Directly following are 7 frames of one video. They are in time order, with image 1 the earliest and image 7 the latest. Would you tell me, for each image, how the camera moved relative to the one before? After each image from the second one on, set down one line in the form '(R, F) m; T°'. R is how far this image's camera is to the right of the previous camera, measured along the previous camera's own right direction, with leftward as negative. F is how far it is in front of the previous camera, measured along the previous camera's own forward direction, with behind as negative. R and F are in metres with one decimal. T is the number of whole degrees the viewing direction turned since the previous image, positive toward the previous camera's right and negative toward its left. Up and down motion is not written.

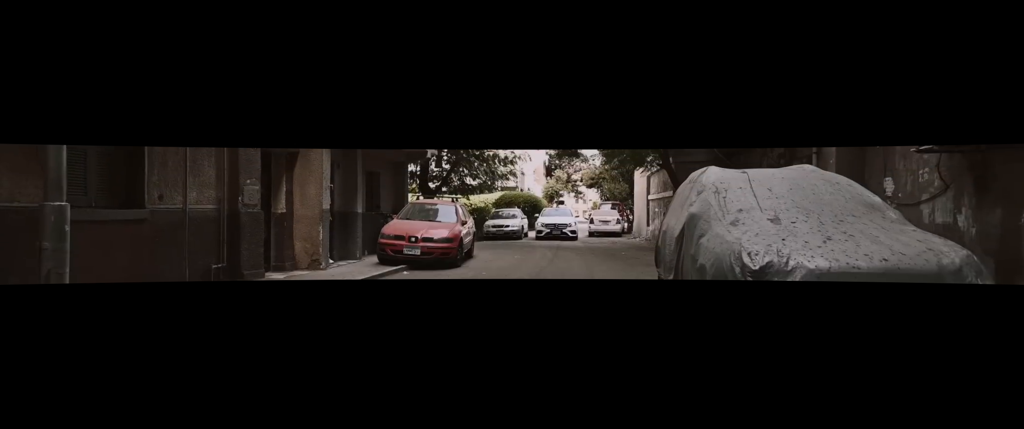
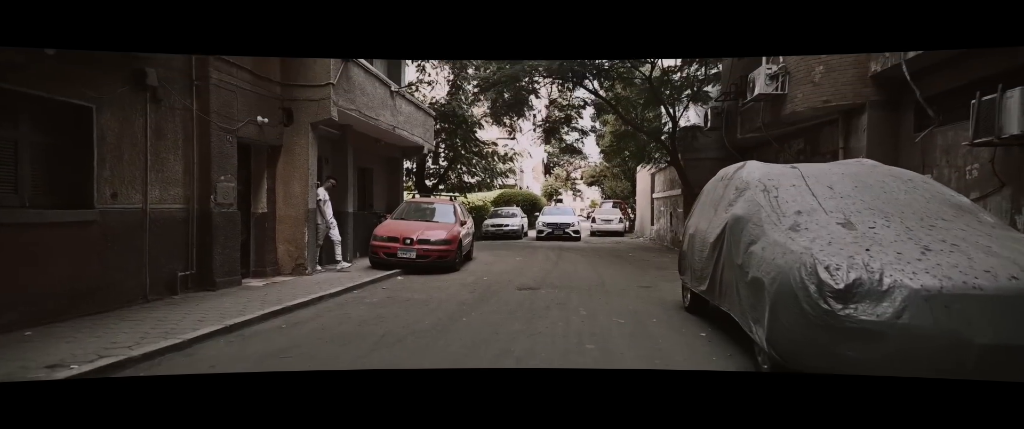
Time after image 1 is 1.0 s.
(-0.1, +1.0) m; 0°
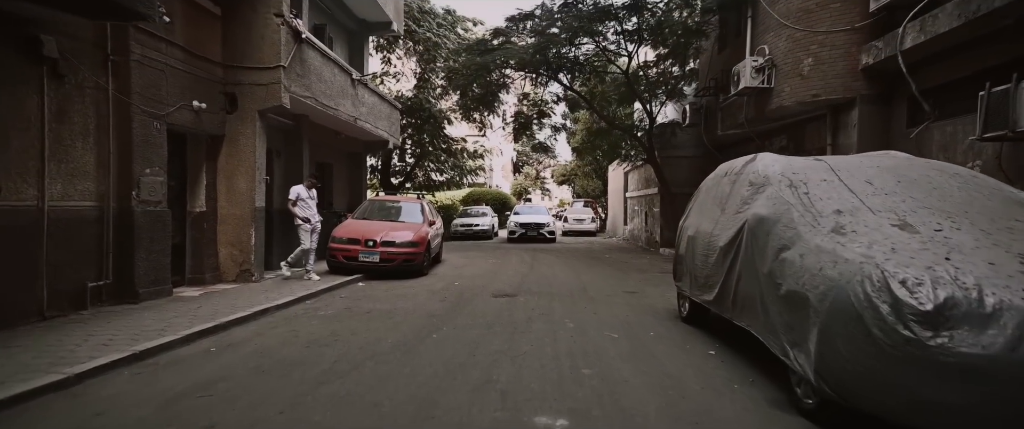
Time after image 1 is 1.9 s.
(-0.1, +1.0) m; +3°
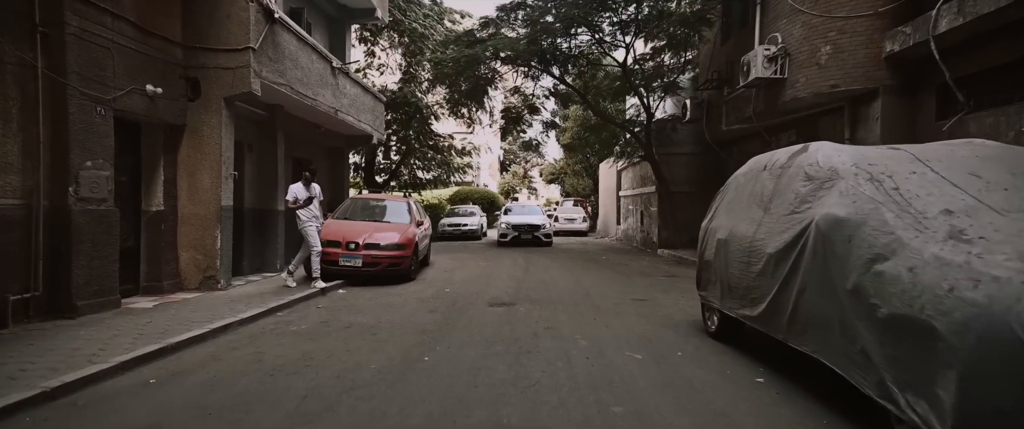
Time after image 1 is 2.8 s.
(-0.2, +0.9) m; +2°
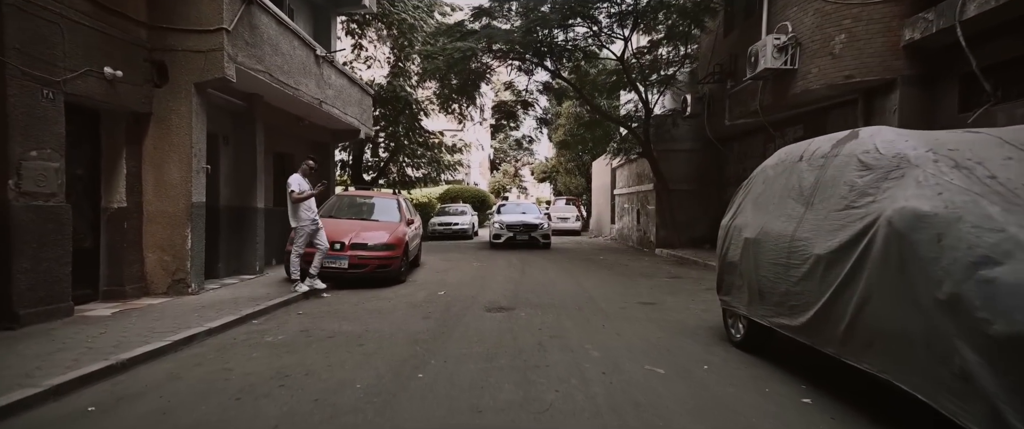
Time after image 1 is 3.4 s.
(-0.1, +0.7) m; +1°
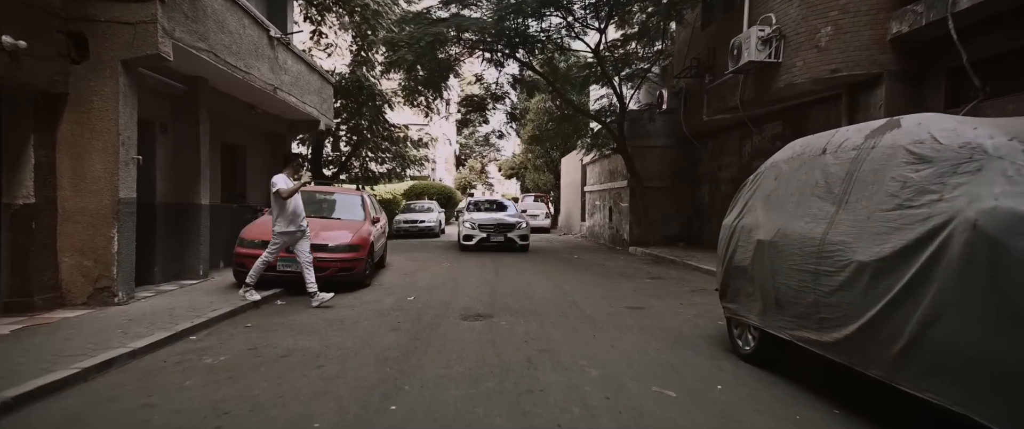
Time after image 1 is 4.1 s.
(-0.2, +0.7) m; +4°
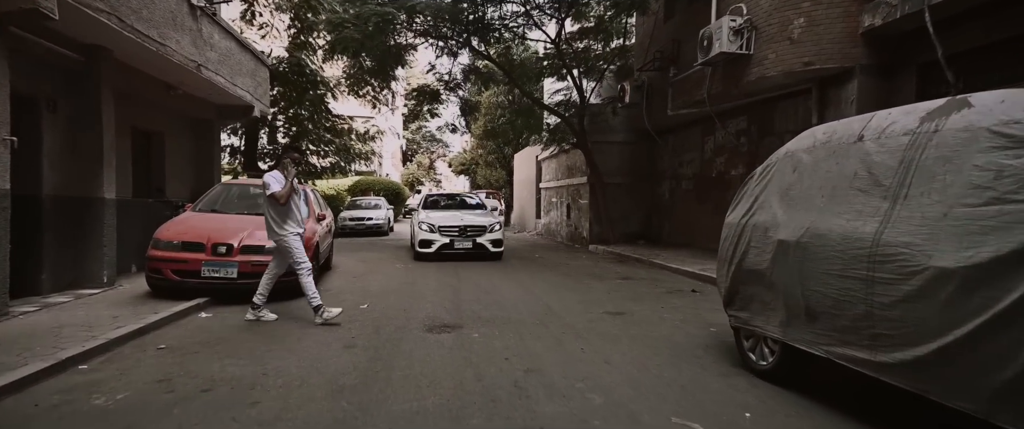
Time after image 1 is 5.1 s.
(-0.3, +0.9) m; +6°
